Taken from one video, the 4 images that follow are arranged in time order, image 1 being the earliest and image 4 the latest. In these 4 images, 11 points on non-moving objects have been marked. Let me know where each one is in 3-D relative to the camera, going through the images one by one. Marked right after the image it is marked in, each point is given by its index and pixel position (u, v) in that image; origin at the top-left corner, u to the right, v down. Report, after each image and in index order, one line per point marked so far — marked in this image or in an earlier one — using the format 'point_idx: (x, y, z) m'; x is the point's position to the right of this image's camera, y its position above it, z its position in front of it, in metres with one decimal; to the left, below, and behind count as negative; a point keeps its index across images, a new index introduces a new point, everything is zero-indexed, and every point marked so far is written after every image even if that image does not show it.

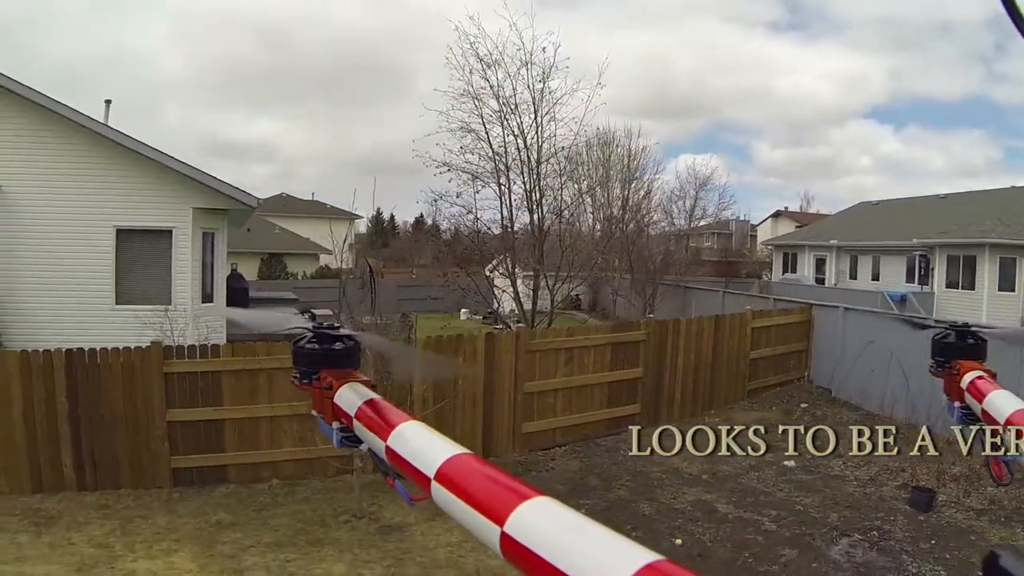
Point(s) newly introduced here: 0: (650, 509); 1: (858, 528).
0: (+1.3, -2.1, +7.4) m
1: (+3.2, -2.2, +7.1) m
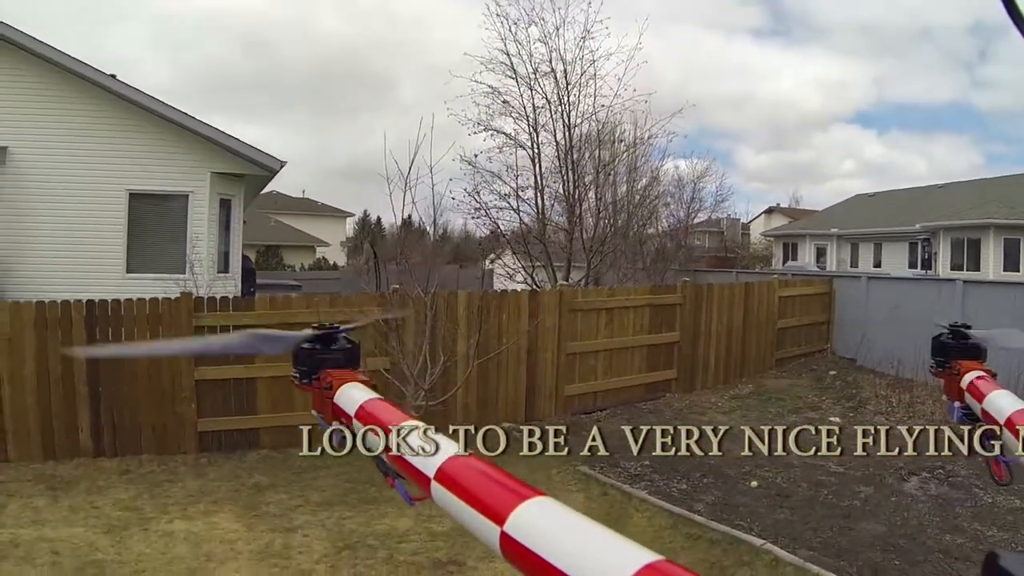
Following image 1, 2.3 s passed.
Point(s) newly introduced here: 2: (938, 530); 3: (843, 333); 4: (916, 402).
0: (+1.8, -1.6, +7.1) m
1: (+3.7, -1.6, +7.0) m
2: (+3.3, -1.9, +6.0) m
3: (+4.5, -0.5, +10.7) m
4: (+4.4, -1.2, +8.5) m
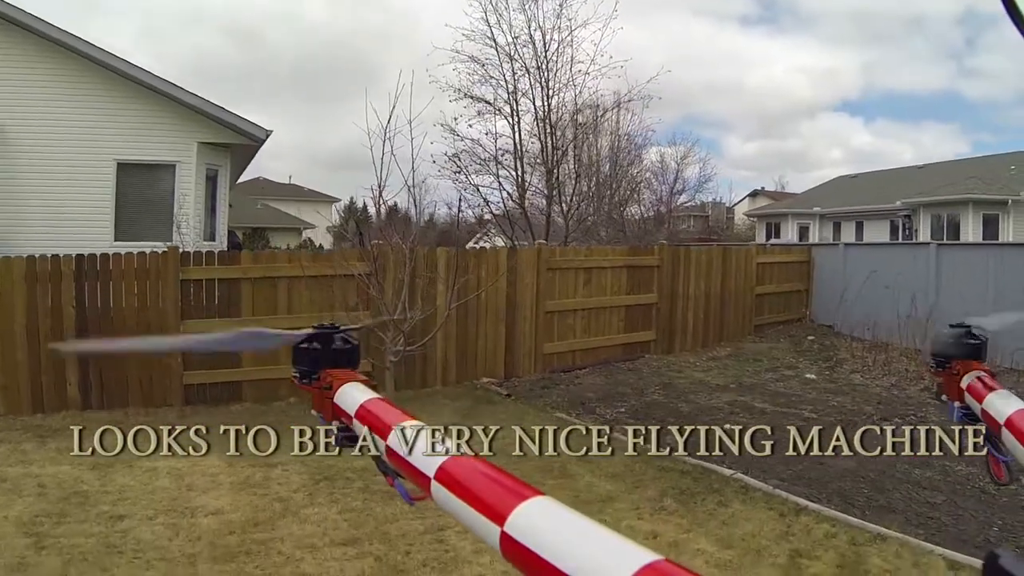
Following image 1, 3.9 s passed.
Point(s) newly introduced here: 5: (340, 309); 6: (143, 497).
0: (+1.7, -1.1, +7.2) m
1: (+3.5, -1.2, +7.2) m
2: (+3.1, -1.4, +6.1) m
3: (+4.3, -0.1, +10.8) m
4: (+4.2, -0.8, +8.7) m
5: (-1.7, -0.2, +7.4) m
6: (-2.5, -1.4, +5.4) m
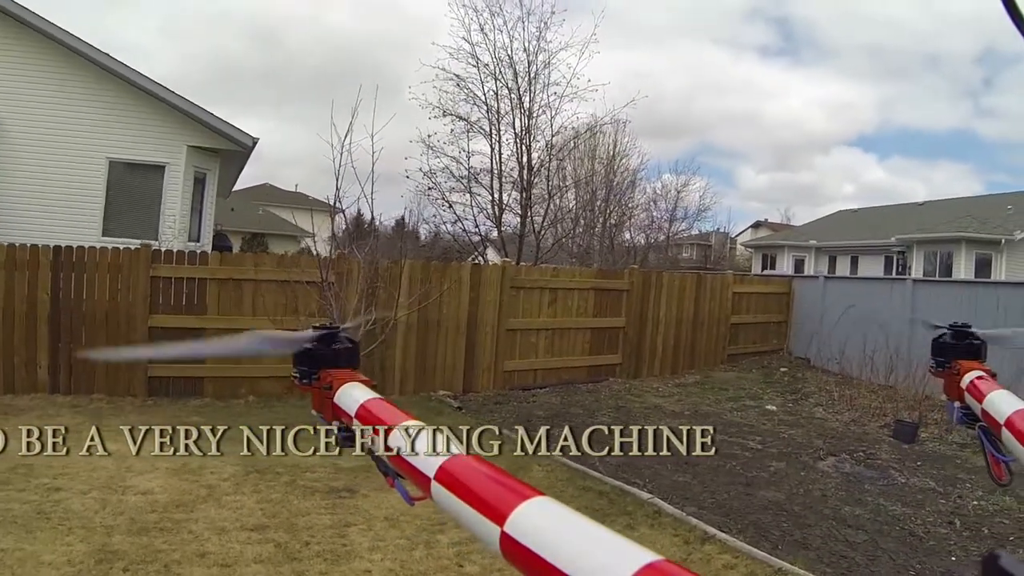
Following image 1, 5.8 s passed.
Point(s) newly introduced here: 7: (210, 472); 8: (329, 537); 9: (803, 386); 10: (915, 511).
0: (+1.2, -1.3, +7.3) m
1: (+3.0, -1.5, +7.1) m
2: (+2.5, -1.7, +6.1) m
3: (+4.1, -0.6, +10.8) m
4: (+3.8, -1.2, +8.6) m
5: (-2.1, -0.3, +7.7) m
6: (-3.1, -1.4, +5.6) m
7: (-2.3, -1.4, +5.9) m
8: (-1.2, -1.6, +4.9) m
9: (+3.5, -1.1, +9.2) m
10: (+3.0, -1.7, +5.9) m
